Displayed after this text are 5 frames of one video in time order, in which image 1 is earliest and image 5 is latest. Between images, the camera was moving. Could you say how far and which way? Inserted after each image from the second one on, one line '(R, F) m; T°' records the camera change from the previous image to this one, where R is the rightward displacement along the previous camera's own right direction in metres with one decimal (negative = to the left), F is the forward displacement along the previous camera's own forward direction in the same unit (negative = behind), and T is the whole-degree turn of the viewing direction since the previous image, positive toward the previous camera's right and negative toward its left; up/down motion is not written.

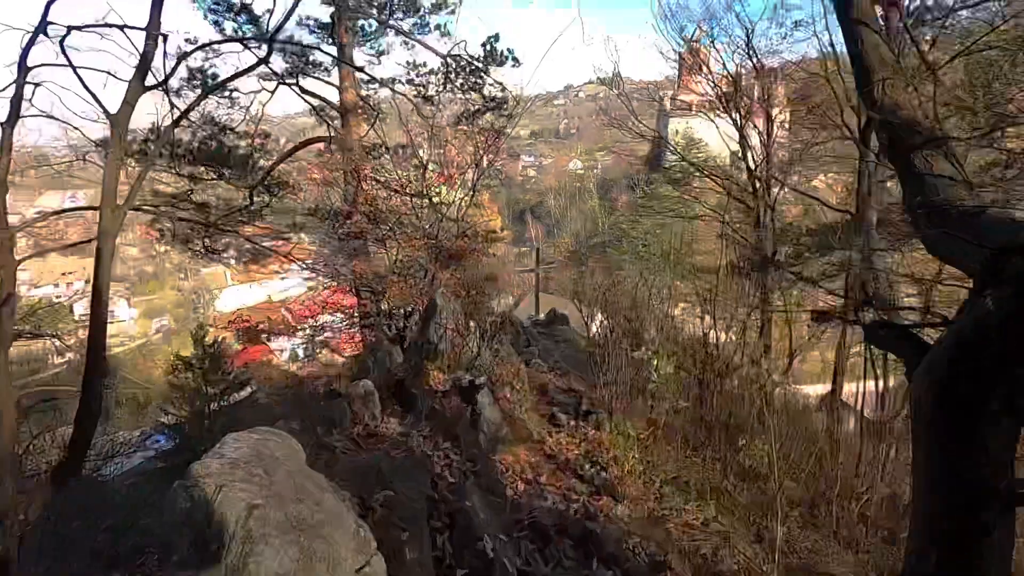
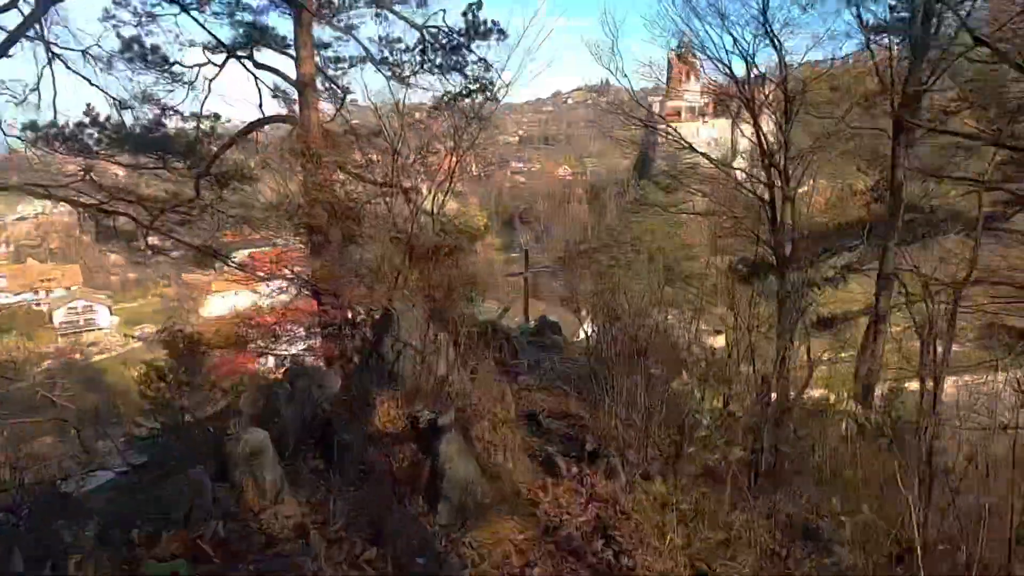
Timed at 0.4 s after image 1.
(0.0, +0.2) m; +1°
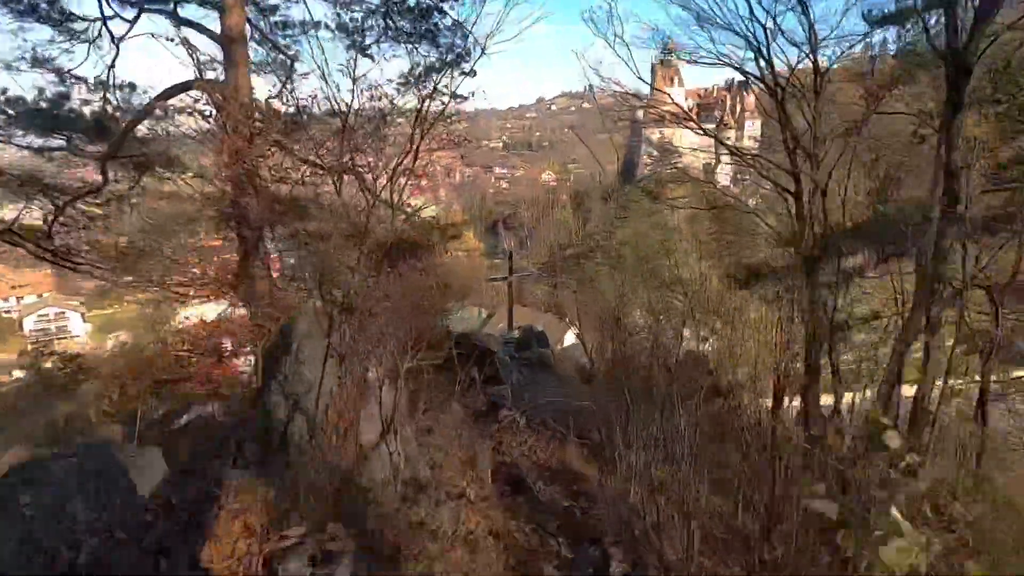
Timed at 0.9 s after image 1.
(0.0, +0.2) m; +1°
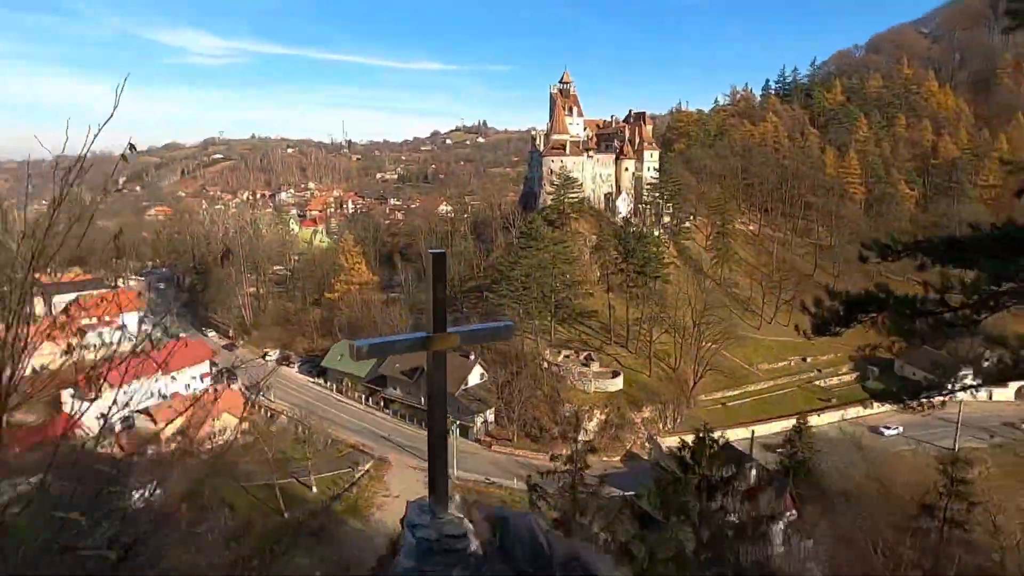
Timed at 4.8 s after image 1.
(0.0, +1.6) m; +8°
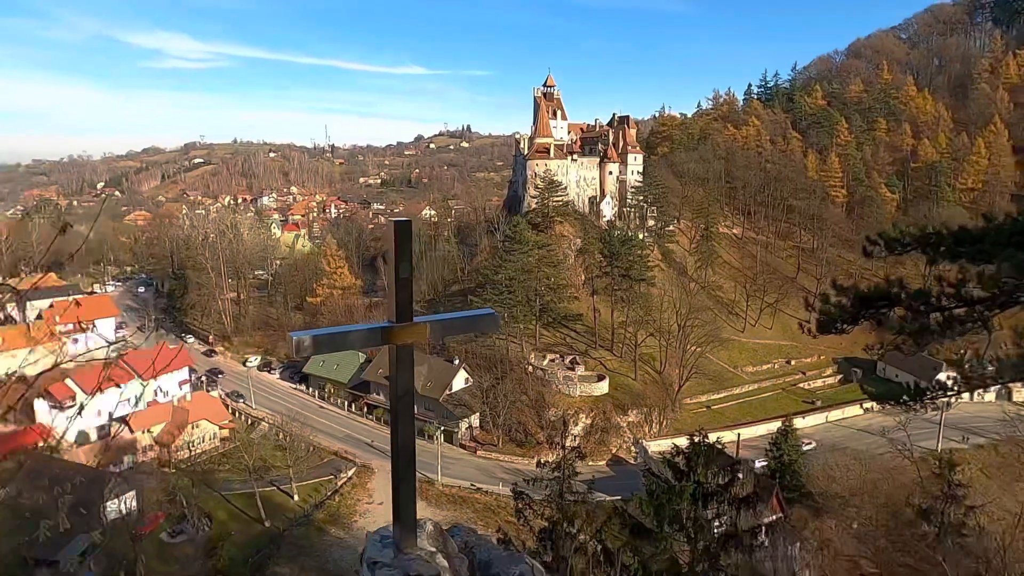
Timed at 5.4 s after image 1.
(0.0, +0.1) m; +1°
